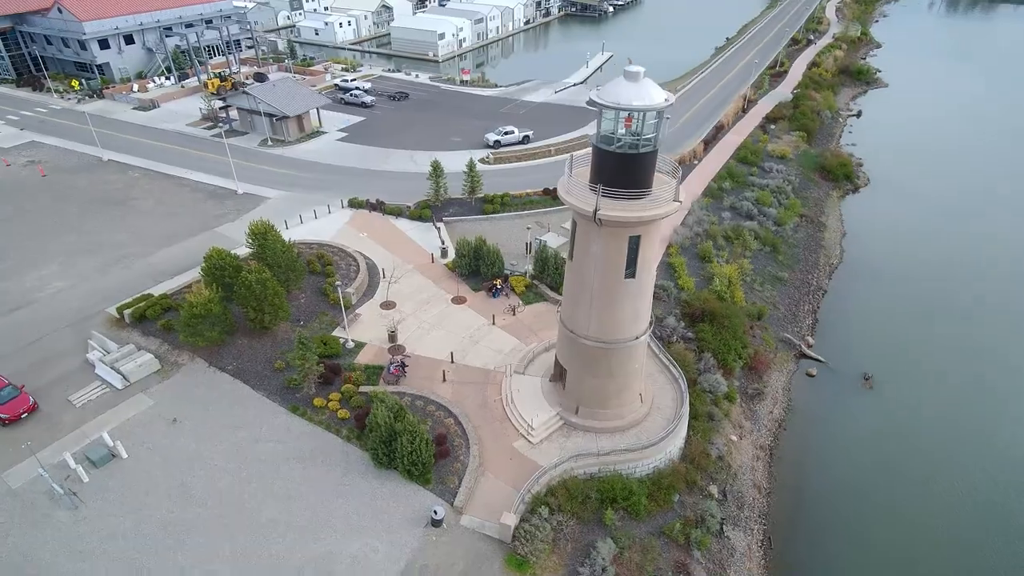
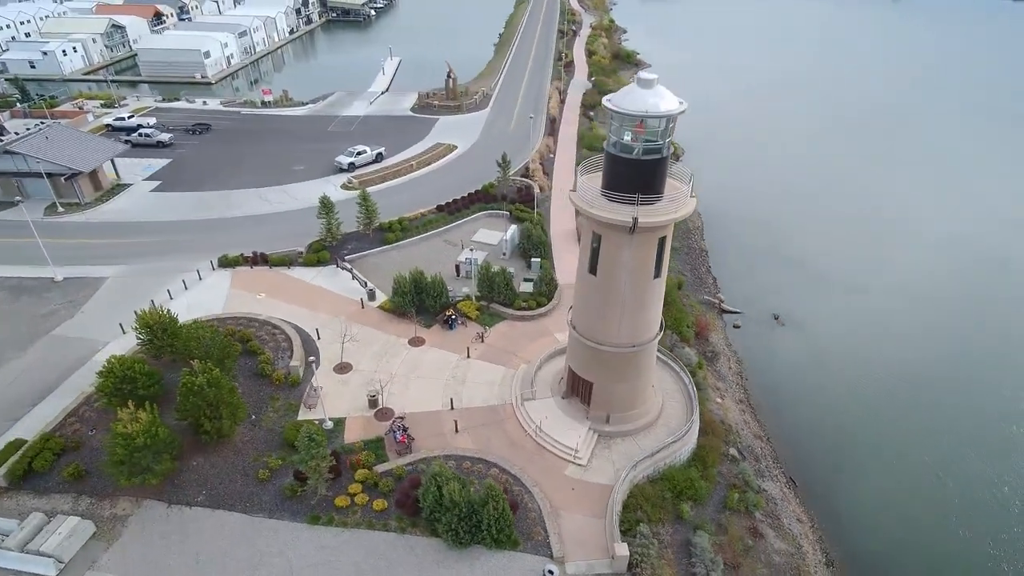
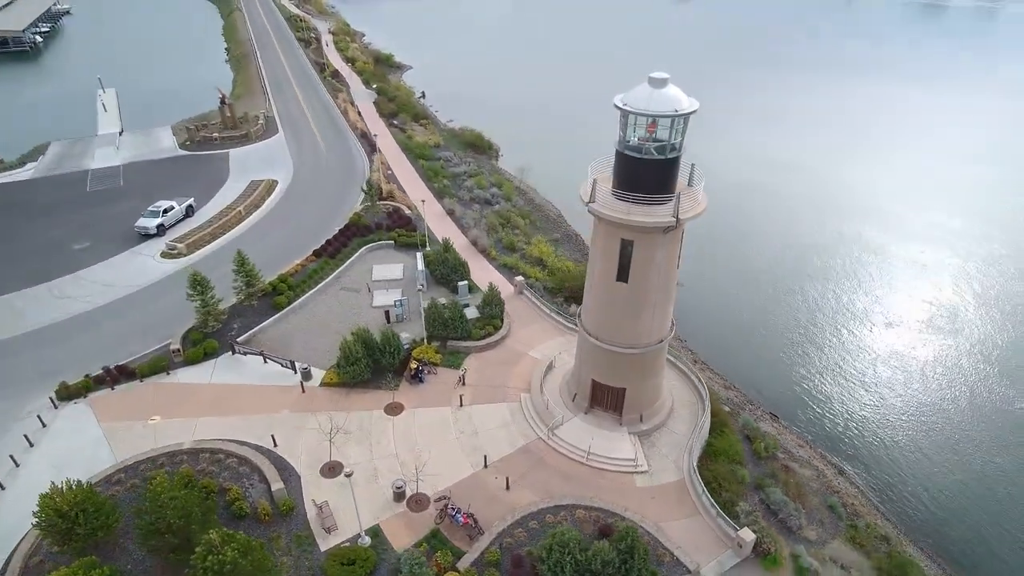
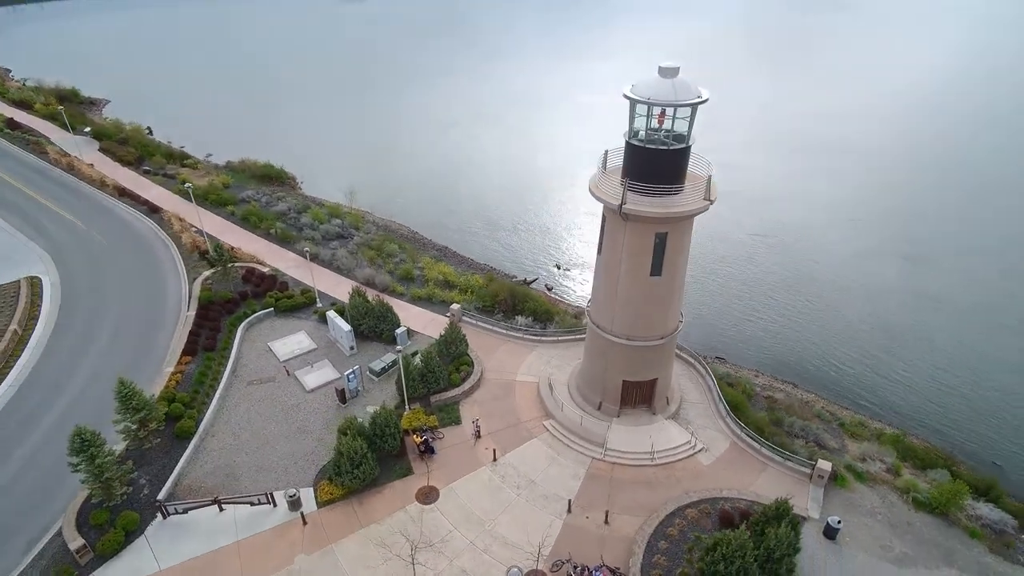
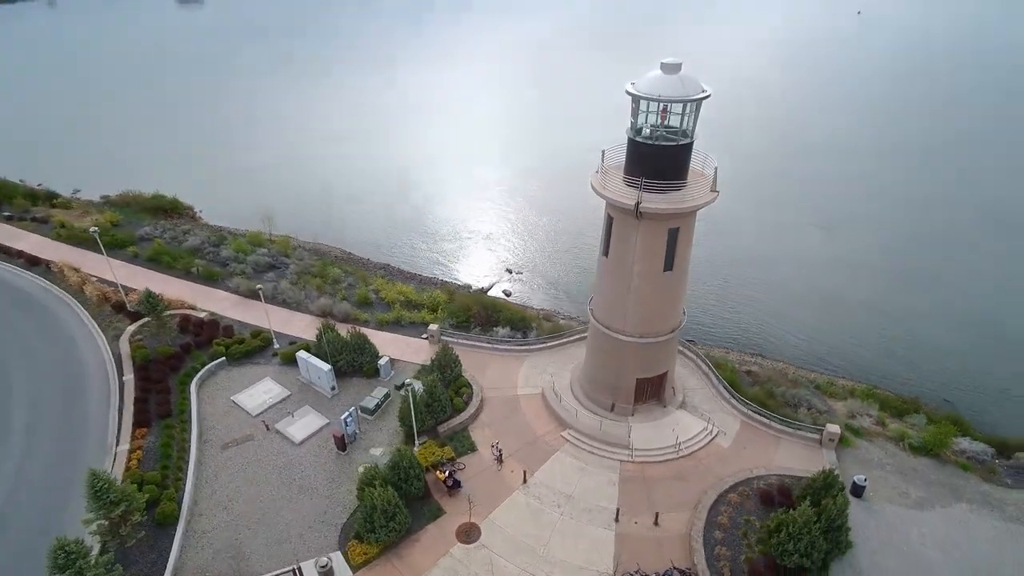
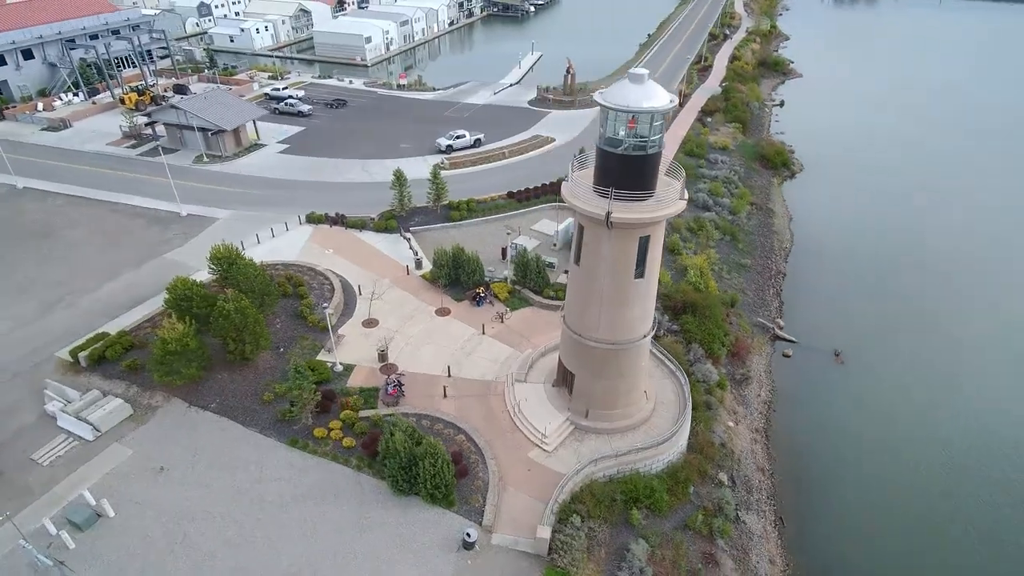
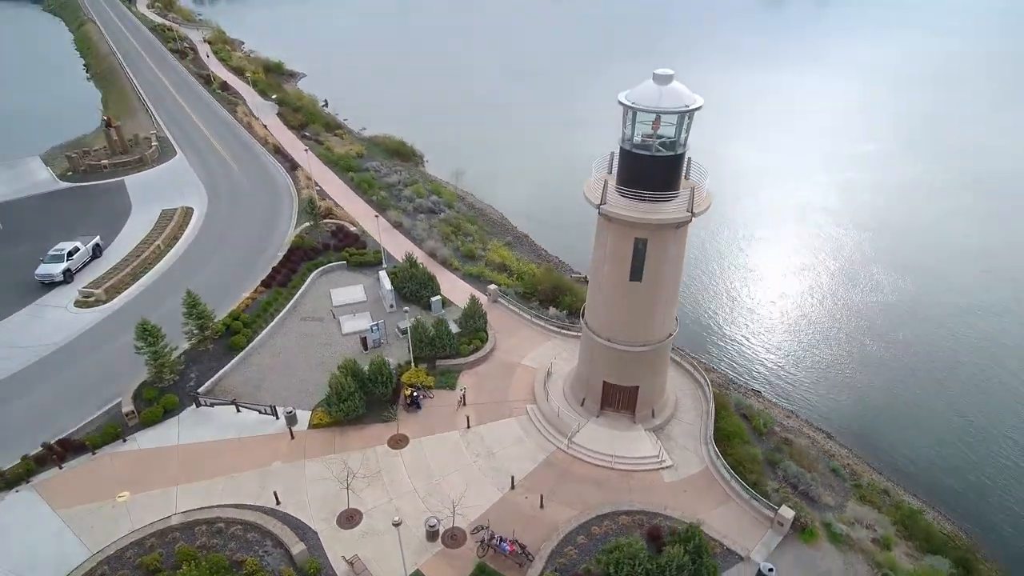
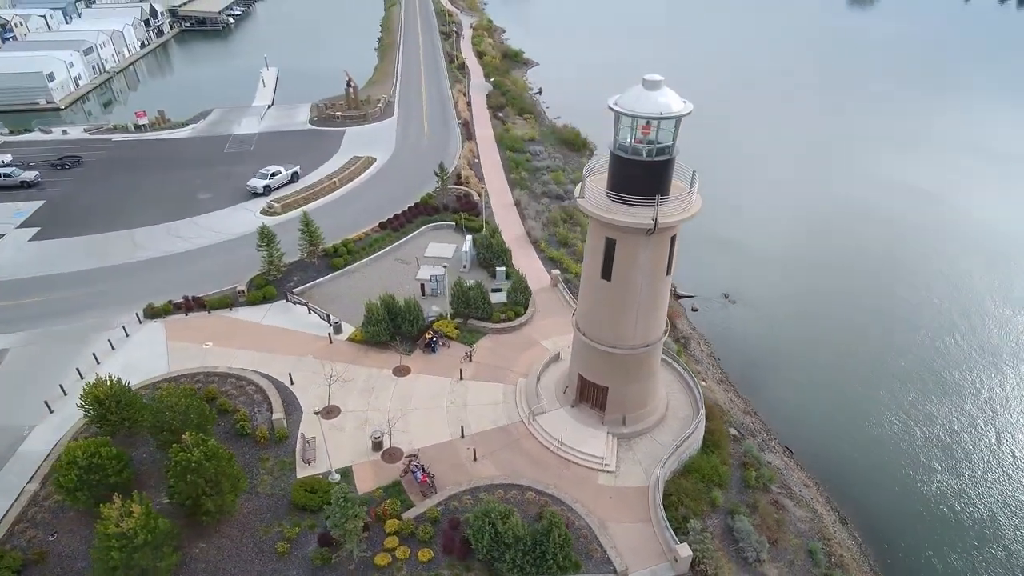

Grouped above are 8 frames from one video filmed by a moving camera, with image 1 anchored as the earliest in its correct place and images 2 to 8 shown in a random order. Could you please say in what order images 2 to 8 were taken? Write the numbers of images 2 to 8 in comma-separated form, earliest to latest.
6, 2, 8, 3, 7, 4, 5
